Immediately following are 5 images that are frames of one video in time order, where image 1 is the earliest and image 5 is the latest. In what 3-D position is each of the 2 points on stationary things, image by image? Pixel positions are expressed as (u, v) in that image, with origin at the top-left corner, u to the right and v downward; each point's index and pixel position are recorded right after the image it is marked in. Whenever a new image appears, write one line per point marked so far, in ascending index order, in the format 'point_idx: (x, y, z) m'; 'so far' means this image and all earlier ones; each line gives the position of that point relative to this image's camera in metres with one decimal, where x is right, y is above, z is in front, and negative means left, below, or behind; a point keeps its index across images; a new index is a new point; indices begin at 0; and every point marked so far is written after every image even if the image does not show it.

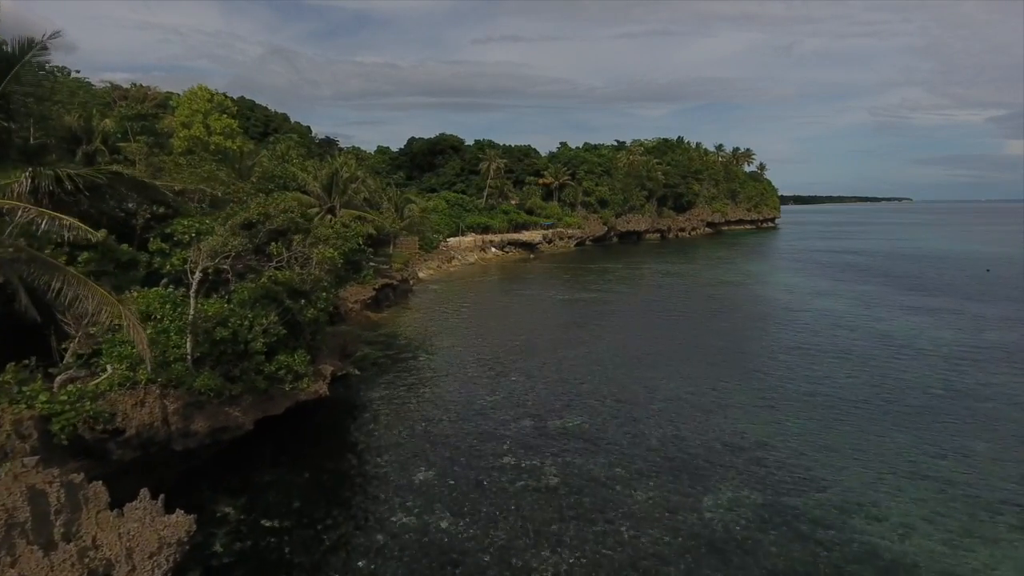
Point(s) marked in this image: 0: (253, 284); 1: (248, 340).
0: (-3.9, +0.1, +18.6) m
1: (-3.7, -0.7, +17.5) m
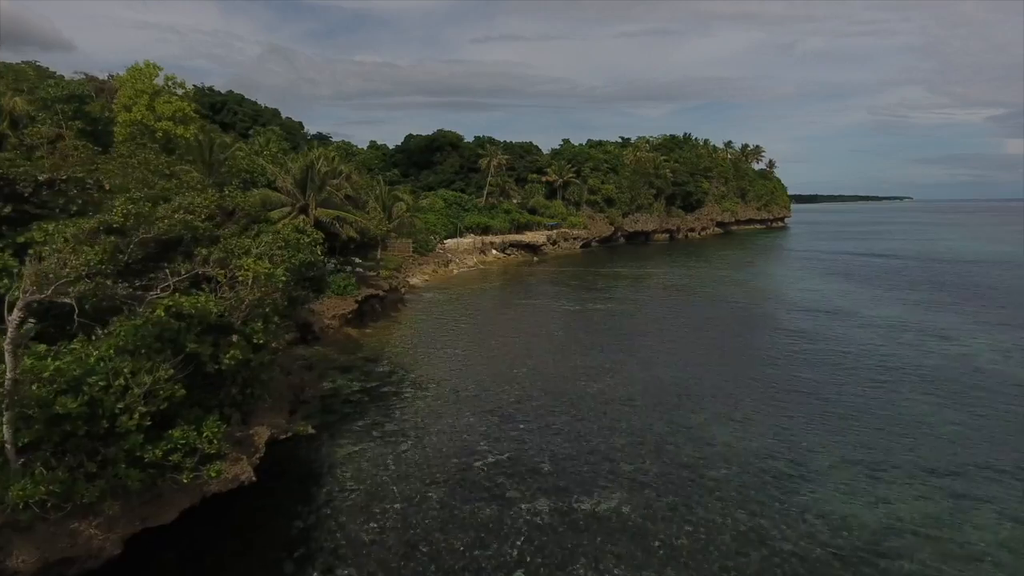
0: (-3.7, -0.3, +12.3) m
1: (-3.6, -1.1, +11.2) m
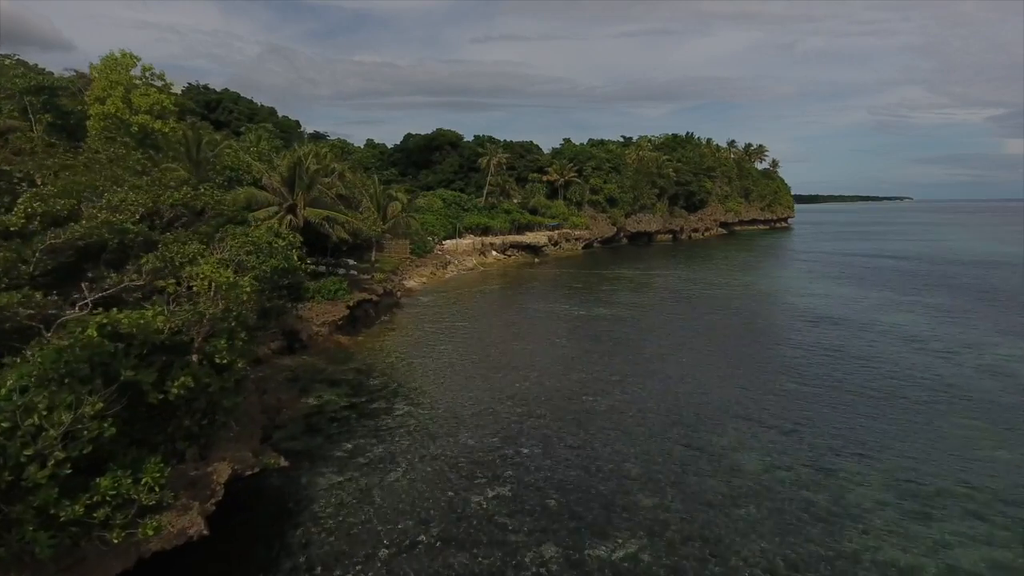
0: (-3.7, -0.5, +10.0) m
1: (-3.6, -1.3, +9.0) m
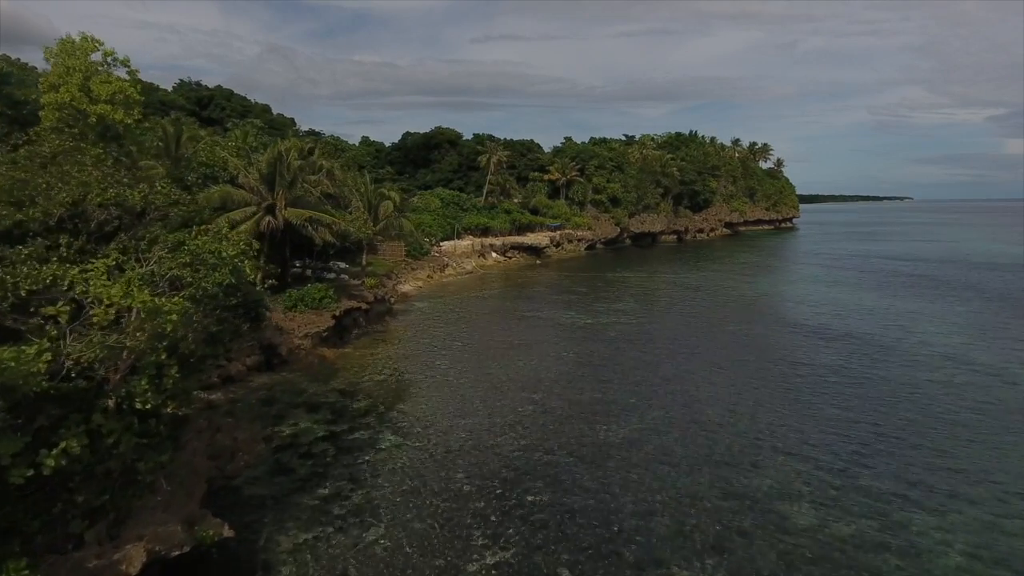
0: (-3.6, -0.7, +6.8) m
1: (-3.5, -1.5, +5.8) m
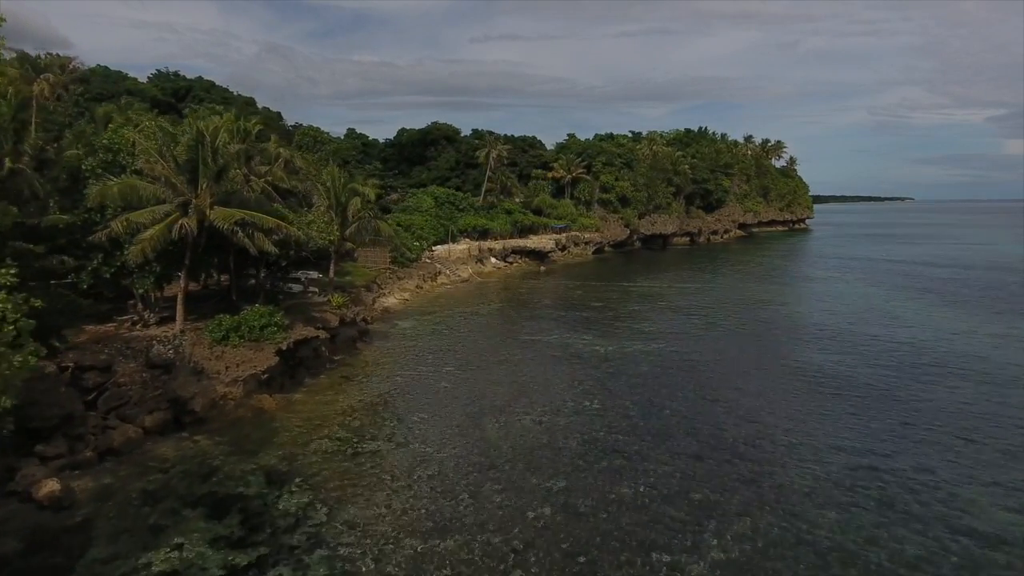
0: (-3.6, -1.2, -1.4) m
1: (-3.4, -2.0, -2.4) m
